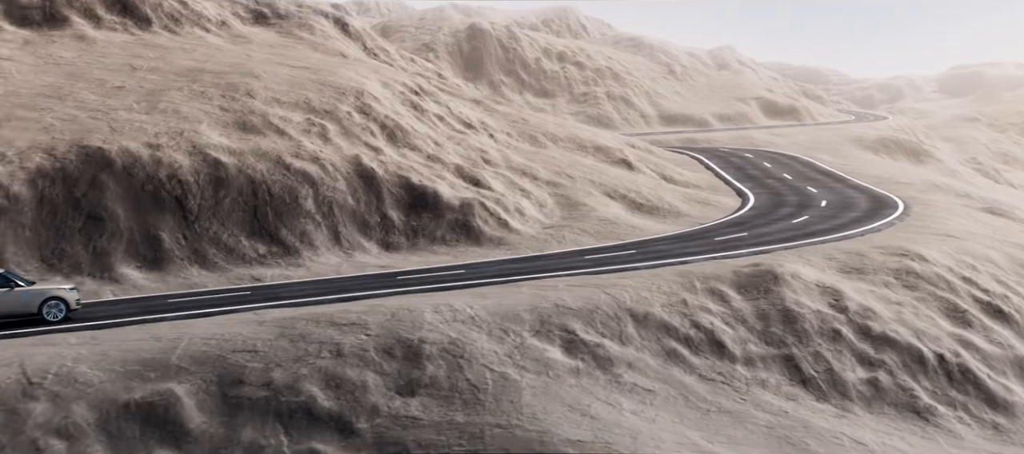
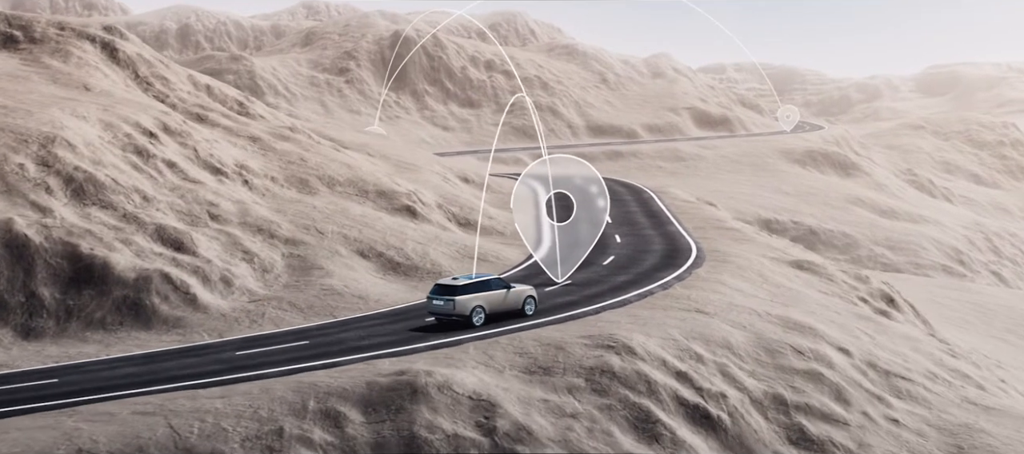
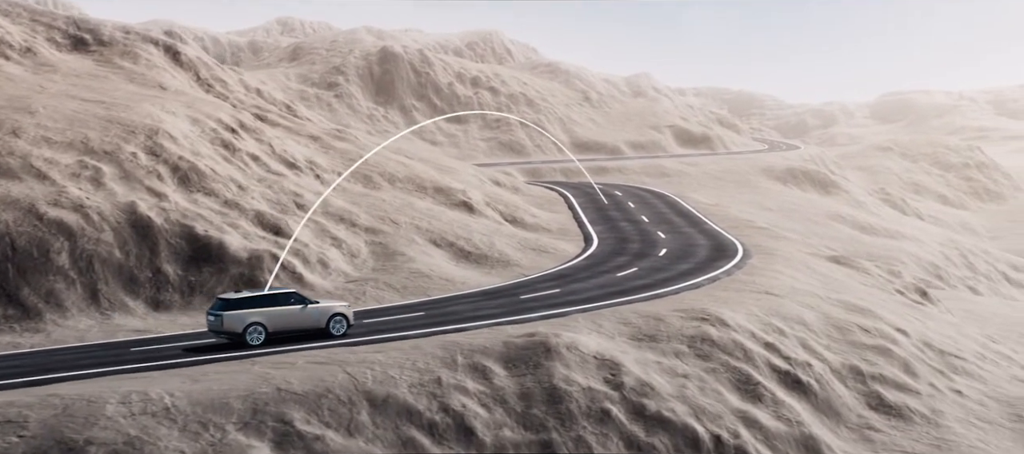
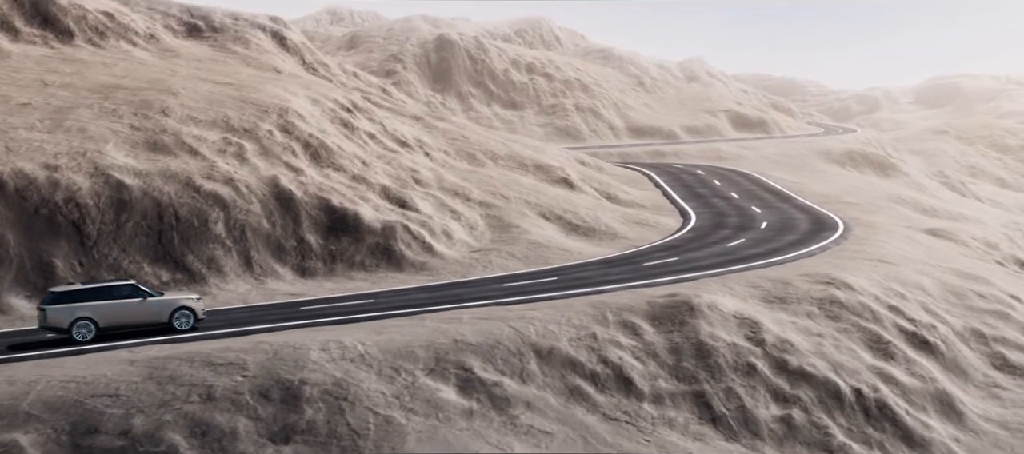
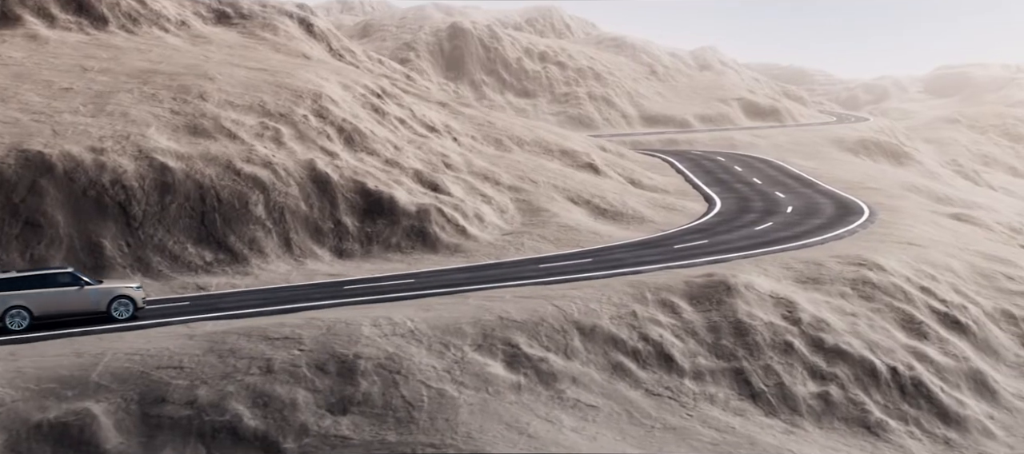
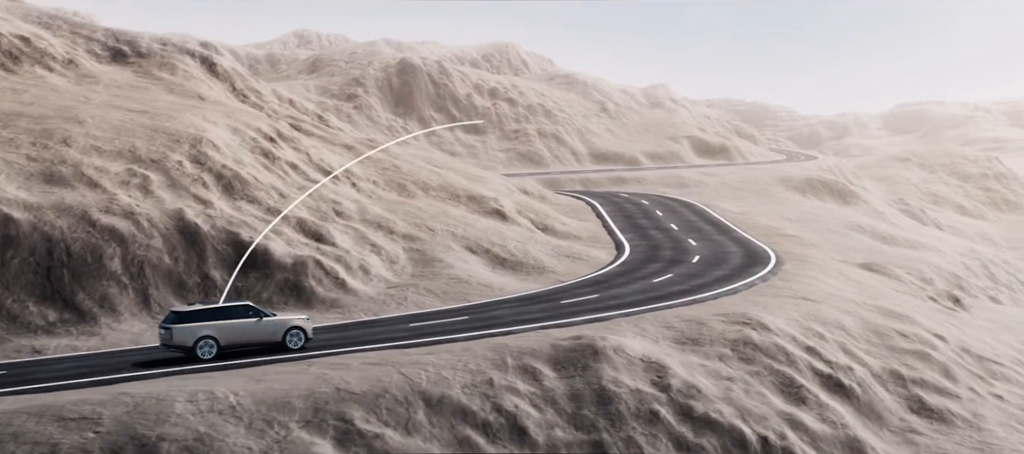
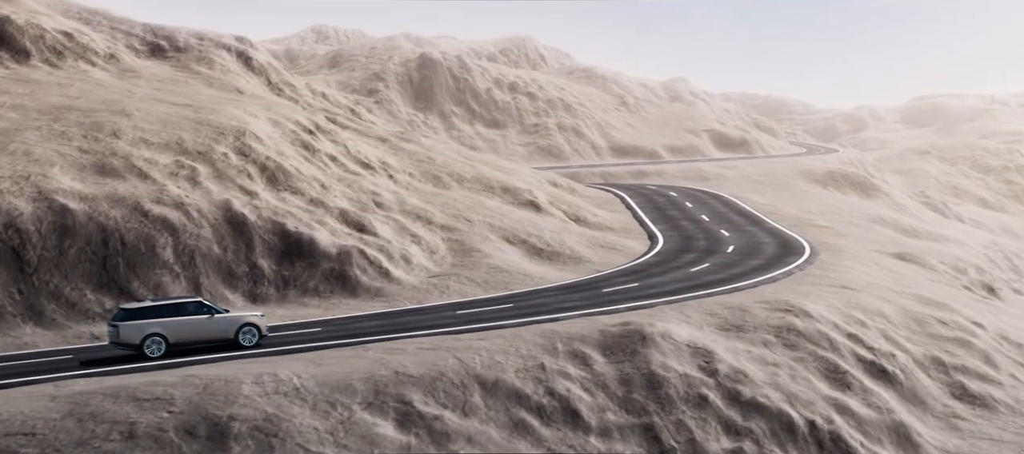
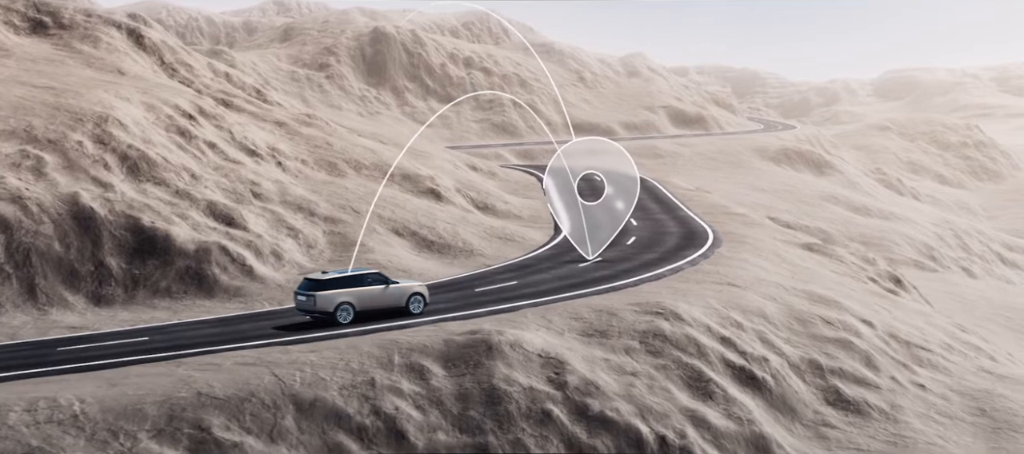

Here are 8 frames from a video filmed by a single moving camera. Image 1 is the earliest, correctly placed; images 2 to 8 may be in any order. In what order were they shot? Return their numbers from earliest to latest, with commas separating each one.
5, 4, 7, 6, 3, 8, 2
